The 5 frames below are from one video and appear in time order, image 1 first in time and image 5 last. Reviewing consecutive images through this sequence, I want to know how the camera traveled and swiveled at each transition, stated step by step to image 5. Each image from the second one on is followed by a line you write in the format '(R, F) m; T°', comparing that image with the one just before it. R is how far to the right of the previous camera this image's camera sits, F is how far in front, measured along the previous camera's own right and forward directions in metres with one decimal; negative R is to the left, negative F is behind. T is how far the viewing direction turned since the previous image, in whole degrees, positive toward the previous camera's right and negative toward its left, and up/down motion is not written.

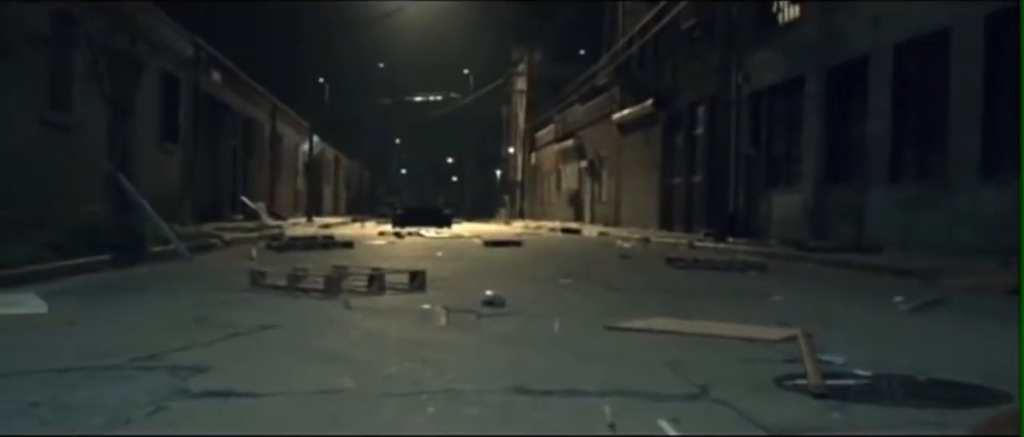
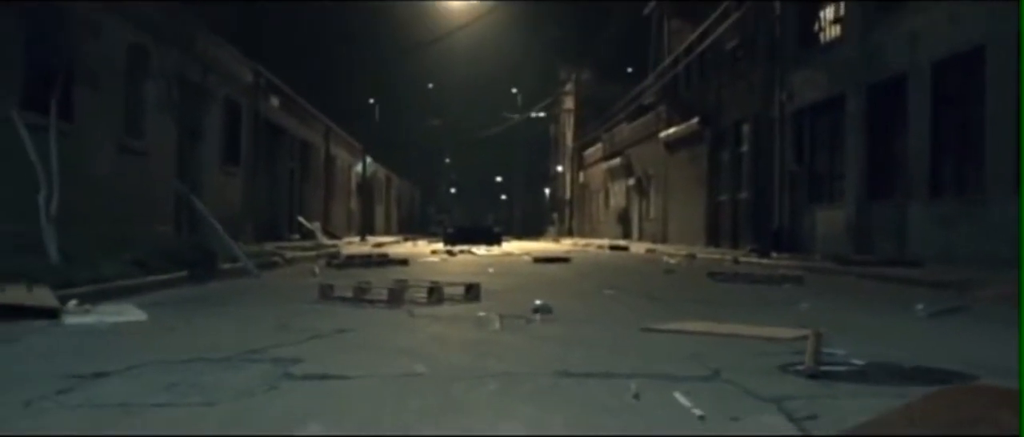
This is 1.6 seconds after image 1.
(0.0, -0.9) m; -3°
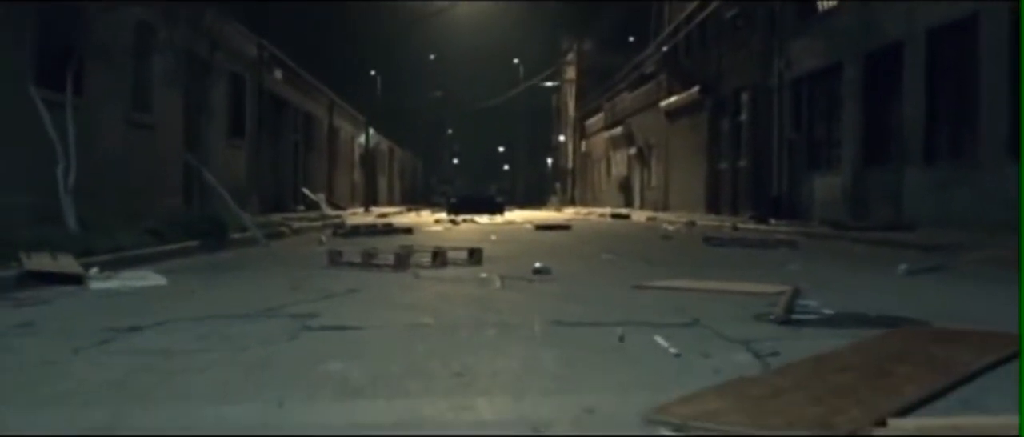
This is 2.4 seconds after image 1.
(0.0, -0.5) m; 0°
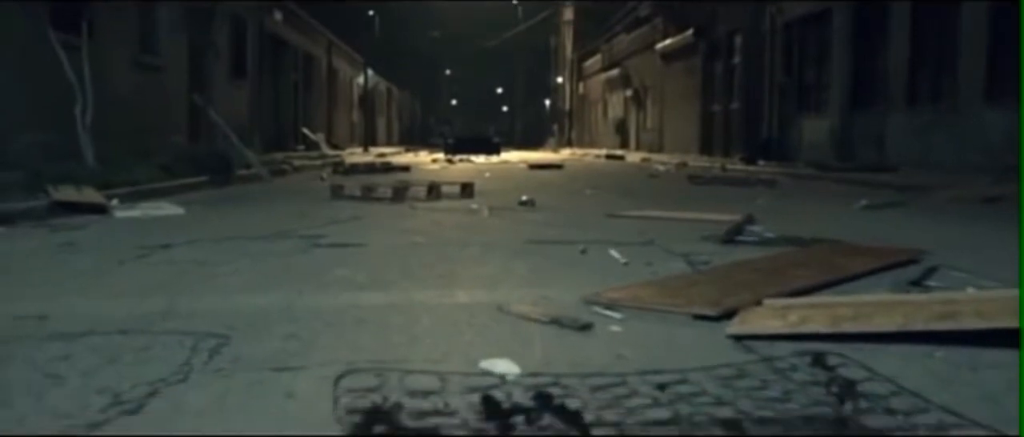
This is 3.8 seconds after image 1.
(+0.1, -0.9) m; 0°
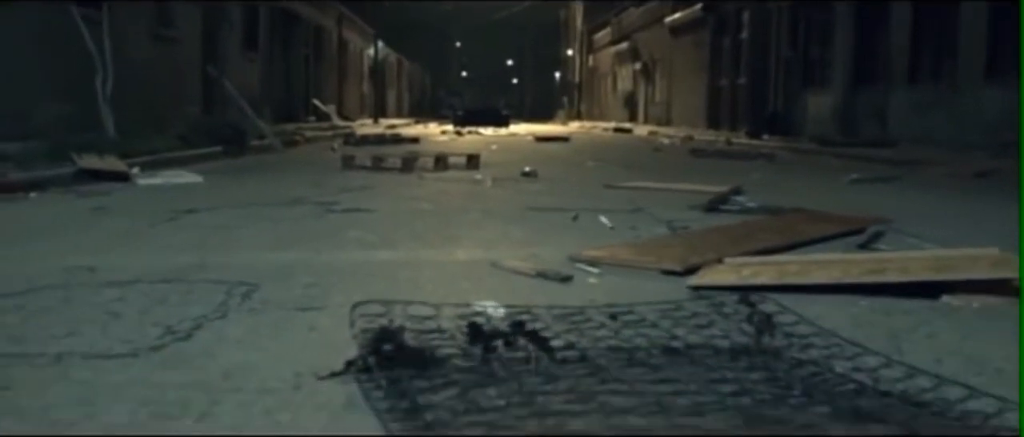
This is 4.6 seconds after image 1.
(+0.1, -0.5) m; 0°
